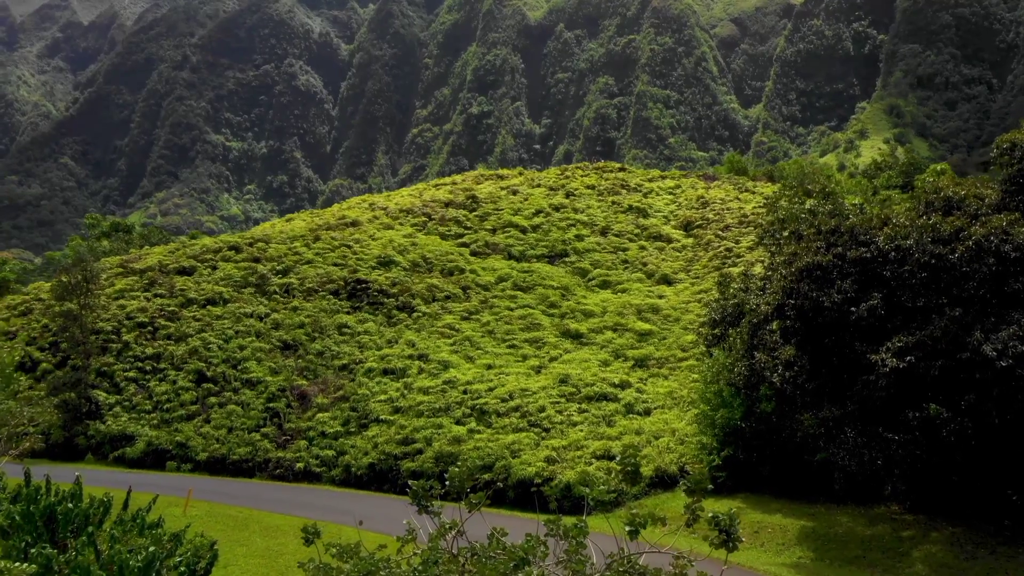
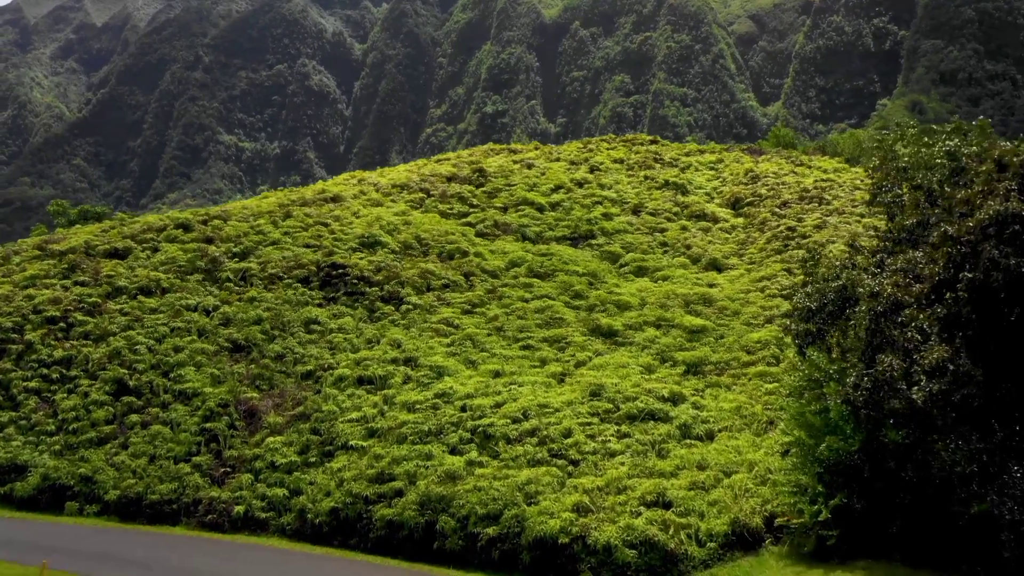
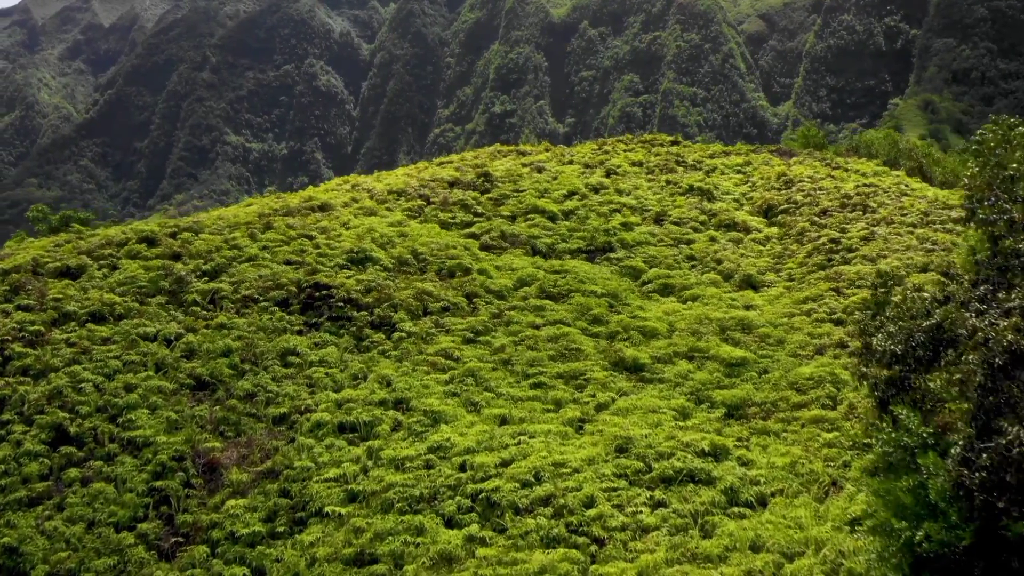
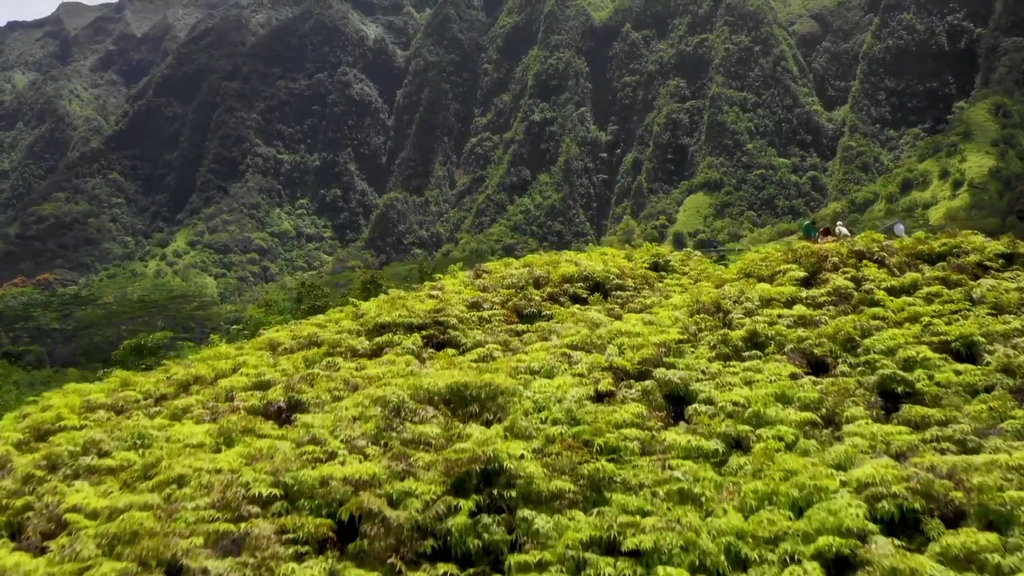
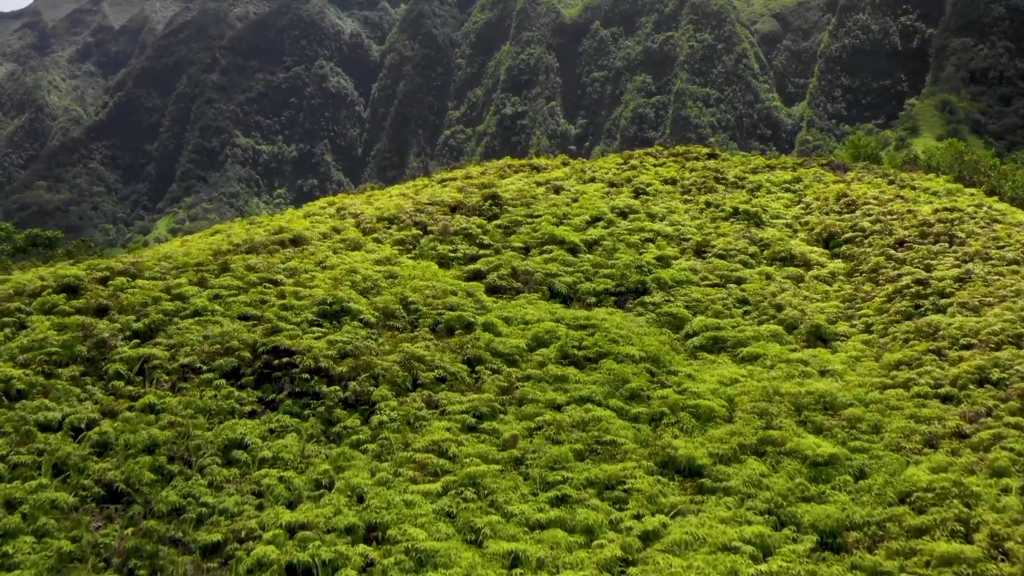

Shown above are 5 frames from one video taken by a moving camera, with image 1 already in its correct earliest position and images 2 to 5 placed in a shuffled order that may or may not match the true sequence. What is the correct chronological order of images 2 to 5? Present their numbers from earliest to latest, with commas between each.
2, 3, 5, 4
